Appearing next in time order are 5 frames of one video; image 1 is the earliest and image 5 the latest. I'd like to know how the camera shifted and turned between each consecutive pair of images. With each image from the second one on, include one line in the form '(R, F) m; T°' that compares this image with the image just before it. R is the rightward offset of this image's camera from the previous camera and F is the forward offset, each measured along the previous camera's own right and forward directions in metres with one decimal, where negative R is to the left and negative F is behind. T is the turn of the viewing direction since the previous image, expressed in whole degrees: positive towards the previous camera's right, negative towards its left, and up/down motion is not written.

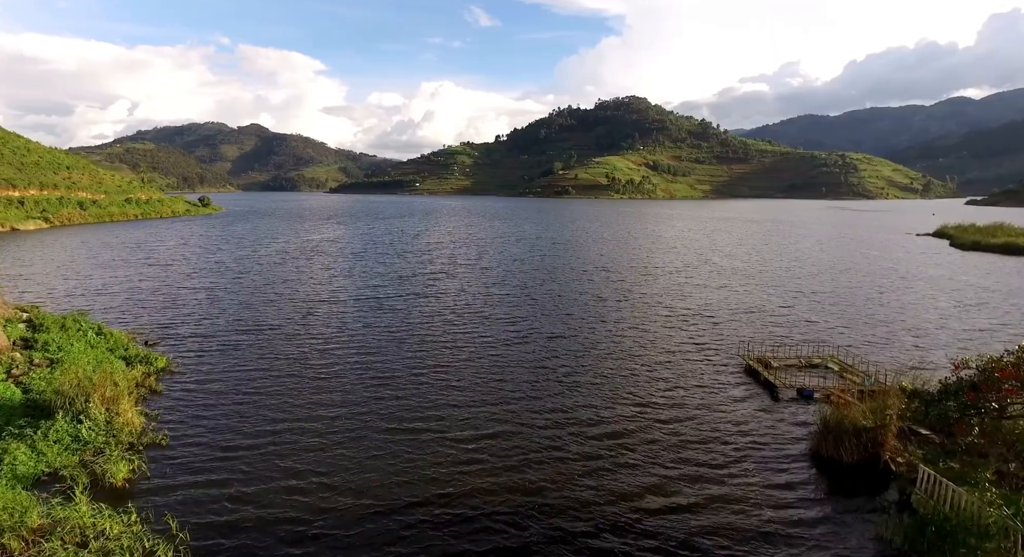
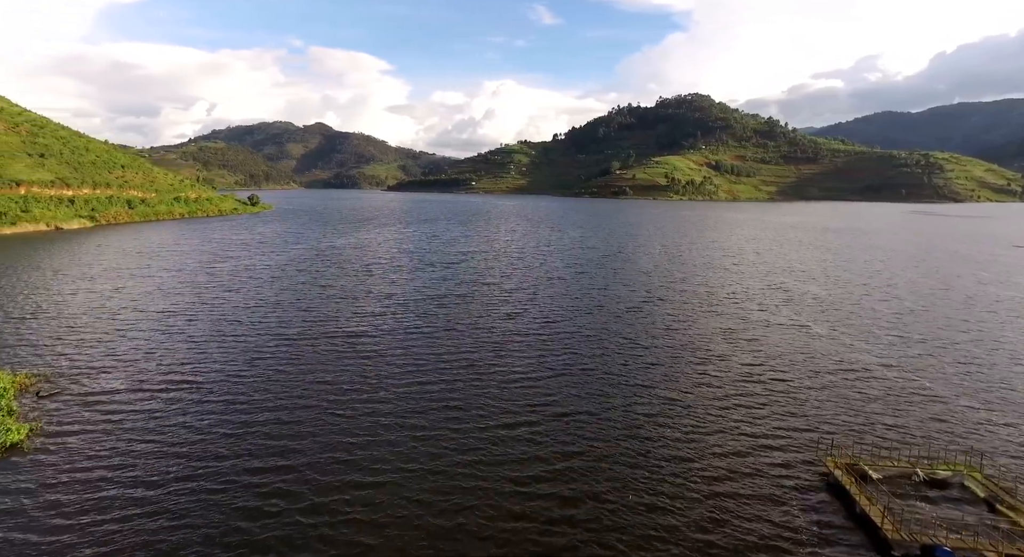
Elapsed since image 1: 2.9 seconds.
(+3.6, +12.9) m; -5°
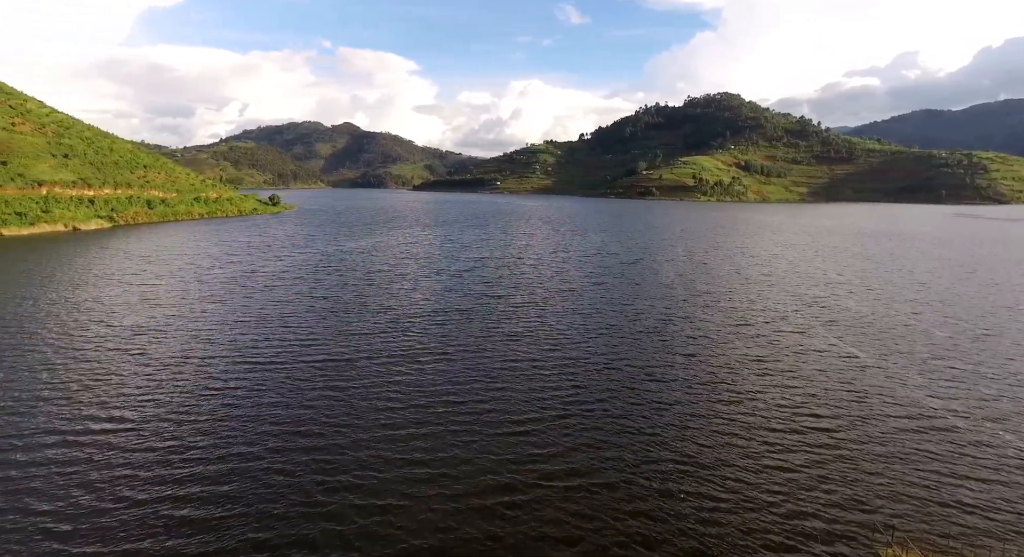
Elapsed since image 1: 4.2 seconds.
(+1.9, +6.2) m; -2°
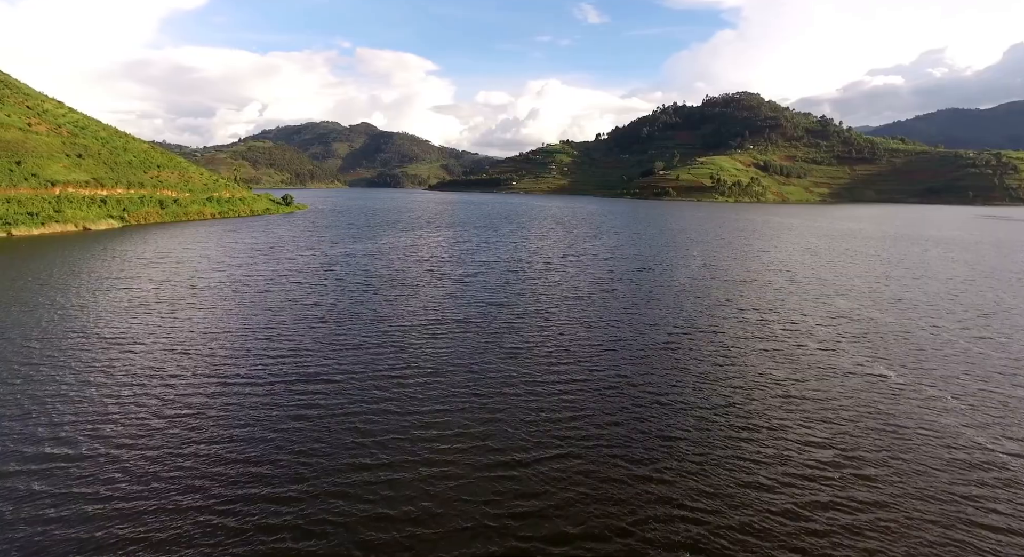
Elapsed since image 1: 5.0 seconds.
(+1.4, +3.8) m; -2°
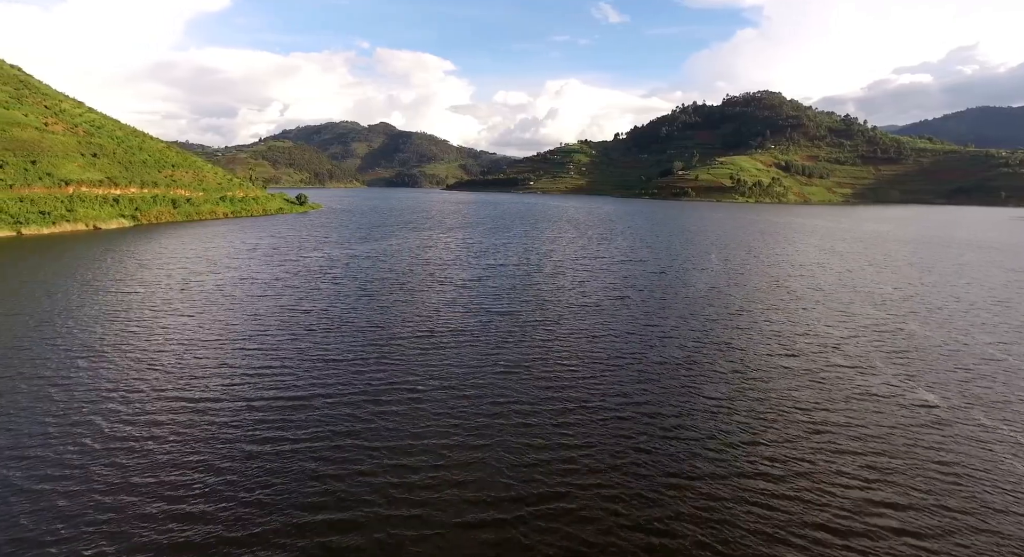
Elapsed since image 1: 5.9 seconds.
(+1.5, +4.5) m; -2°
